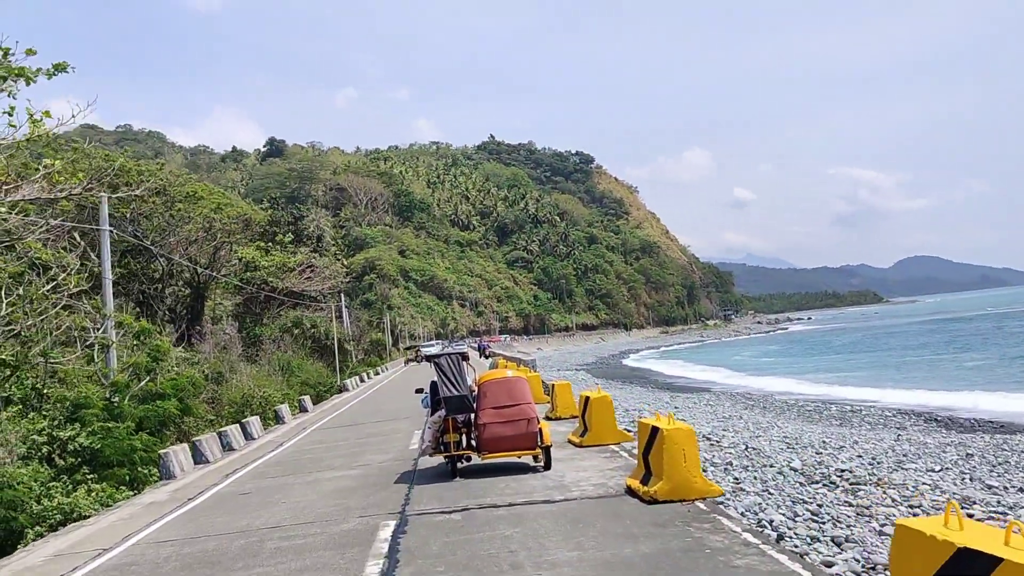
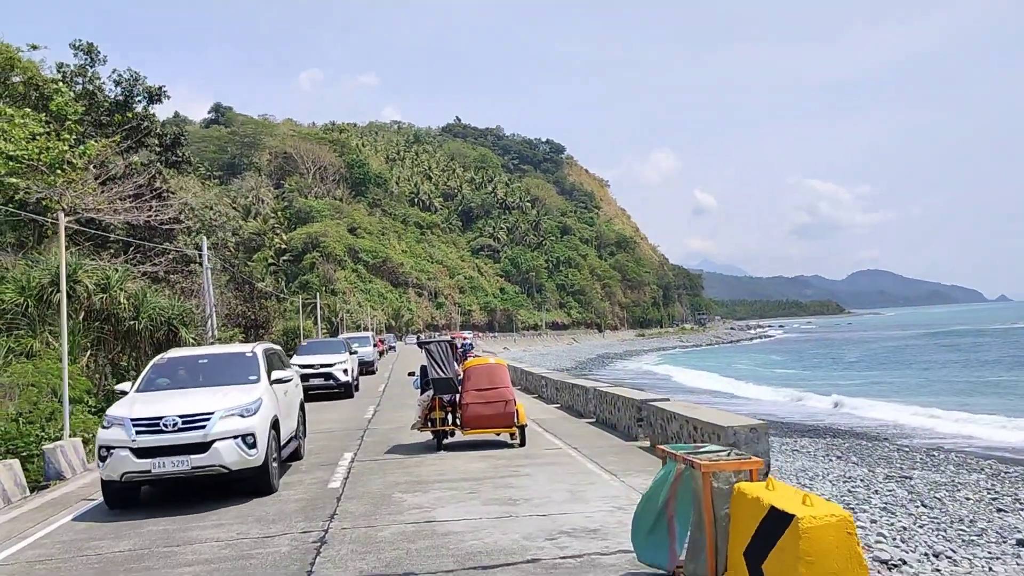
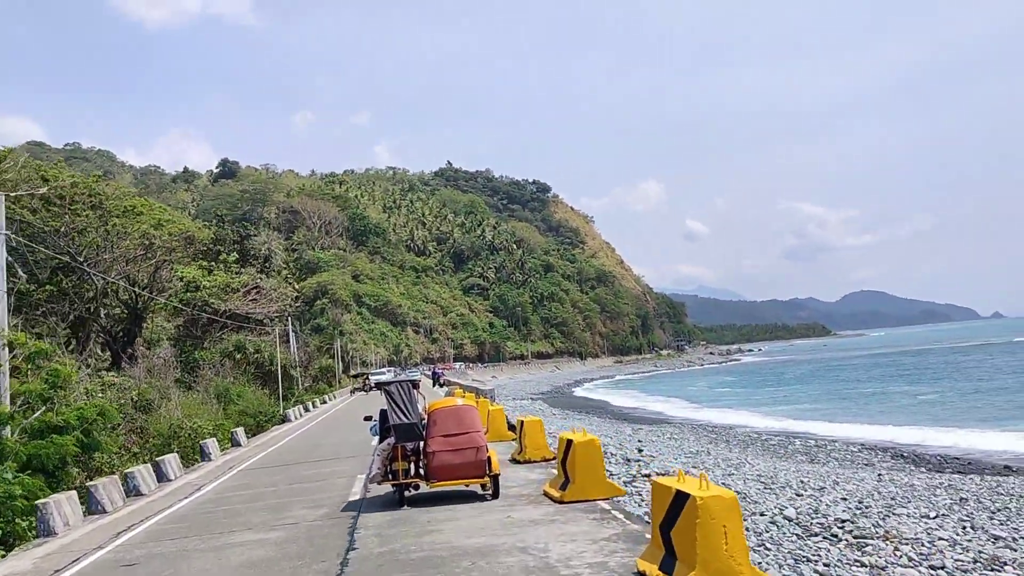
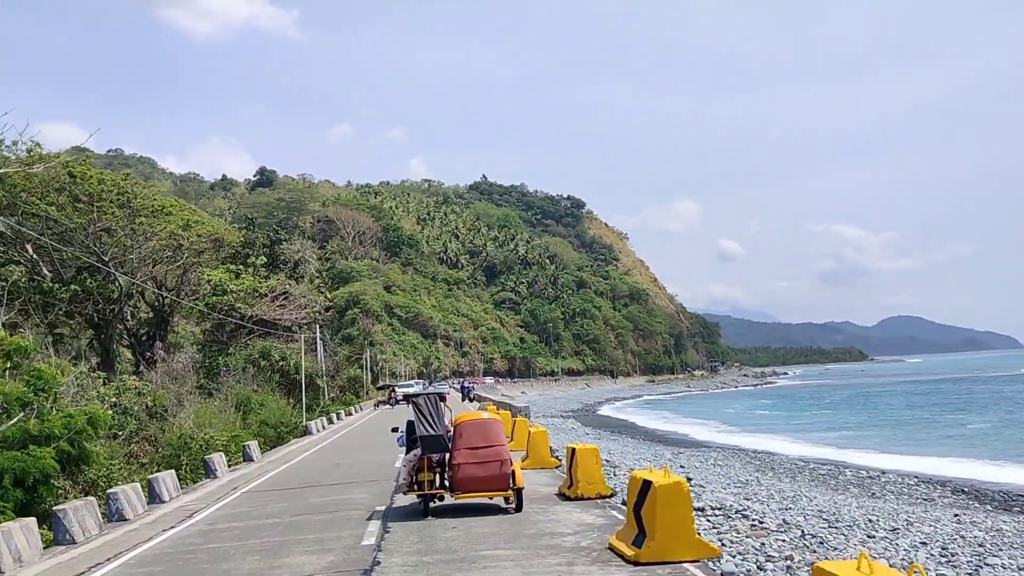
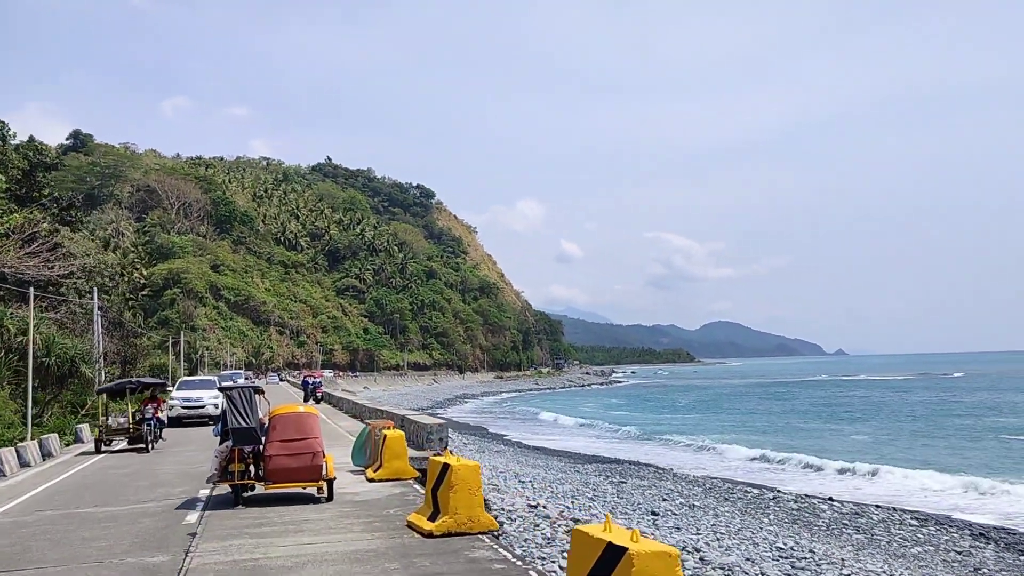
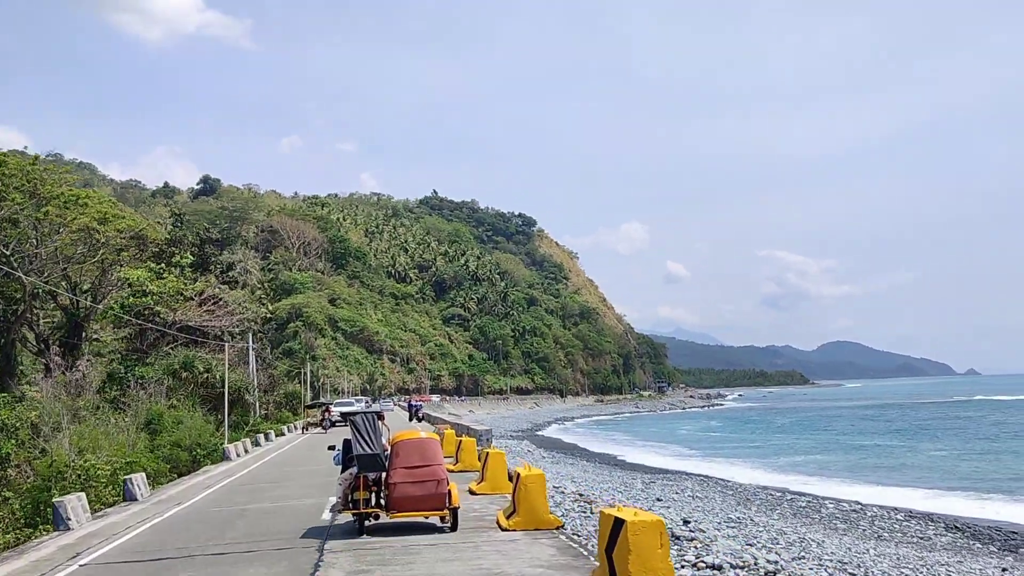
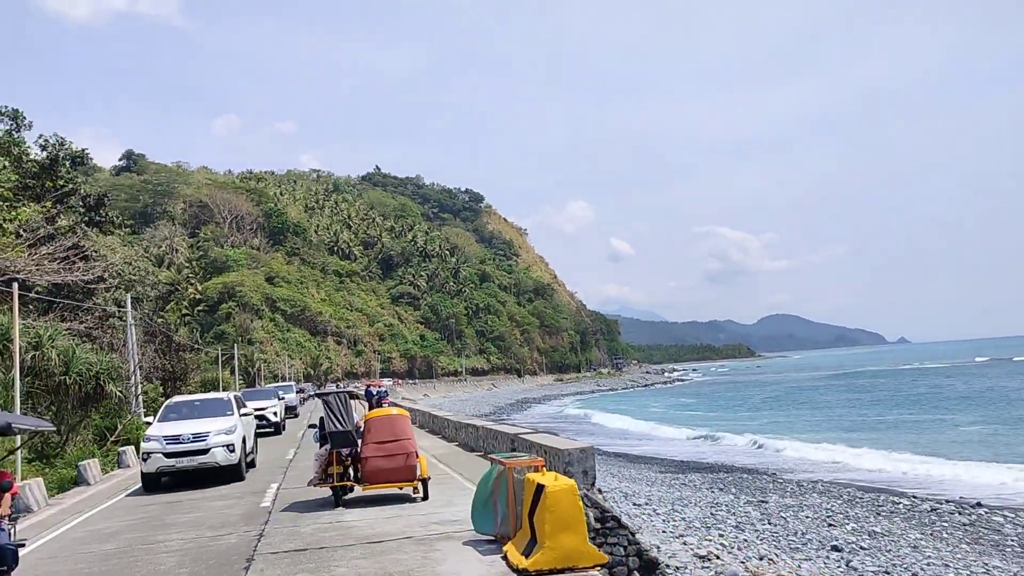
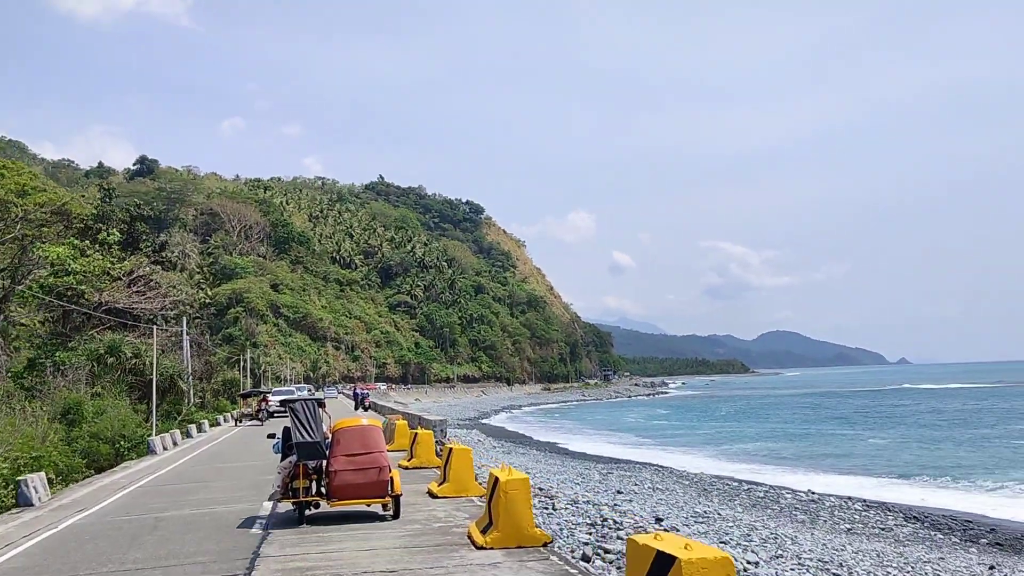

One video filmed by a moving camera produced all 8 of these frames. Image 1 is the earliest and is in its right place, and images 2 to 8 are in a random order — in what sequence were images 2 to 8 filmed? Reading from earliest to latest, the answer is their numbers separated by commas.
3, 4, 6, 8, 5, 7, 2
